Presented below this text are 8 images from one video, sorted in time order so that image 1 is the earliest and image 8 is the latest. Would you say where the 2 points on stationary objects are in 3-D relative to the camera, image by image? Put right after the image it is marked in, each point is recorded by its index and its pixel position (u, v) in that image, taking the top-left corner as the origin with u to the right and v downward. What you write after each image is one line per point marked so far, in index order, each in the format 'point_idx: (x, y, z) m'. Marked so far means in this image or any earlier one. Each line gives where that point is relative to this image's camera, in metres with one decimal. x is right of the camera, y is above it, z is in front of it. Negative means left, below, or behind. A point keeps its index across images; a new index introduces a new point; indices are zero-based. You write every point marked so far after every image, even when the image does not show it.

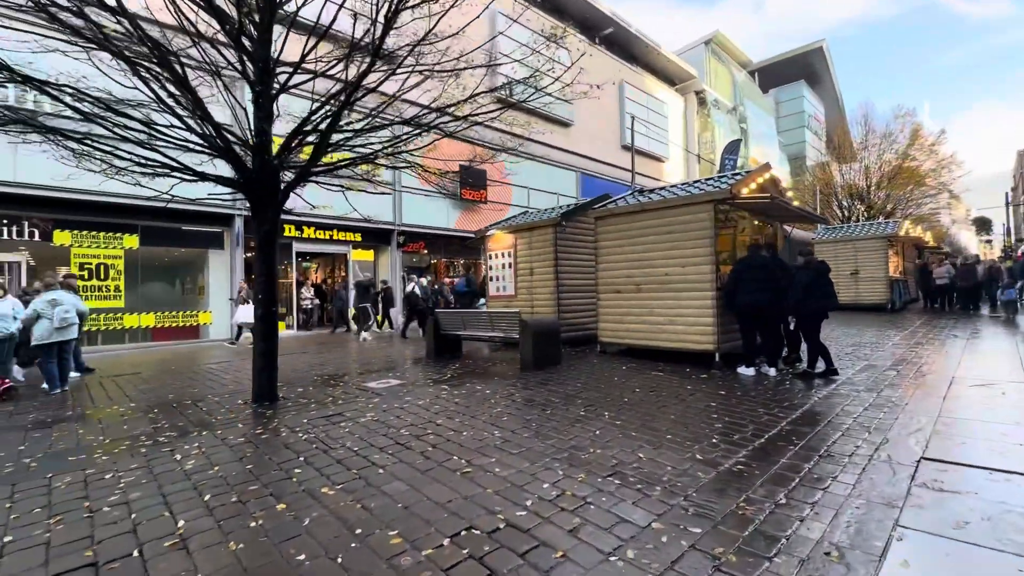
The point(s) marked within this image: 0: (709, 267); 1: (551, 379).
0: (+2.9, +0.3, +7.0) m
1: (+0.5, -1.3, +6.4) m
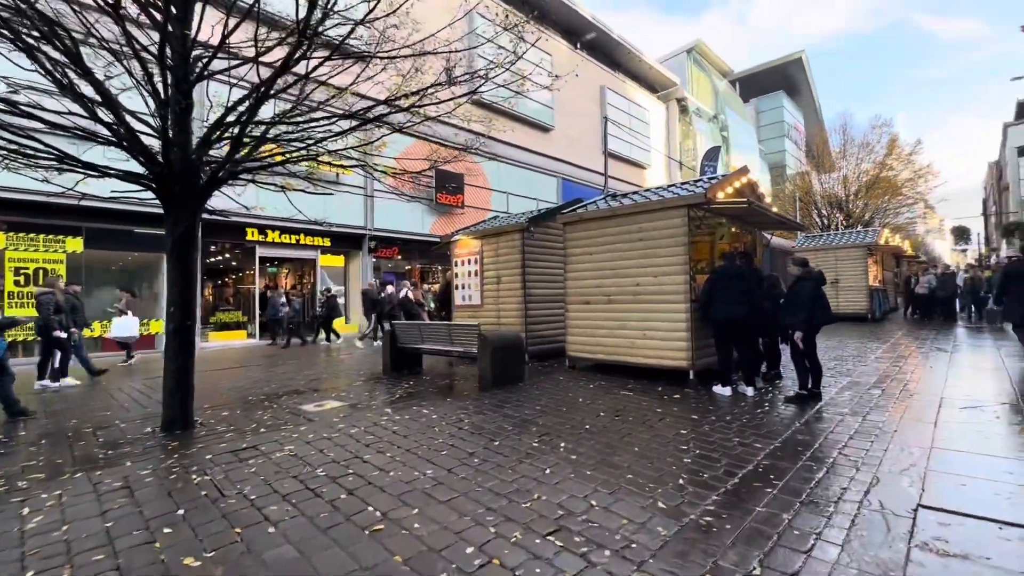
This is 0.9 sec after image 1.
0: (+2.3, +0.2, +6.5) m
1: (0.0, -1.4, +5.8) m
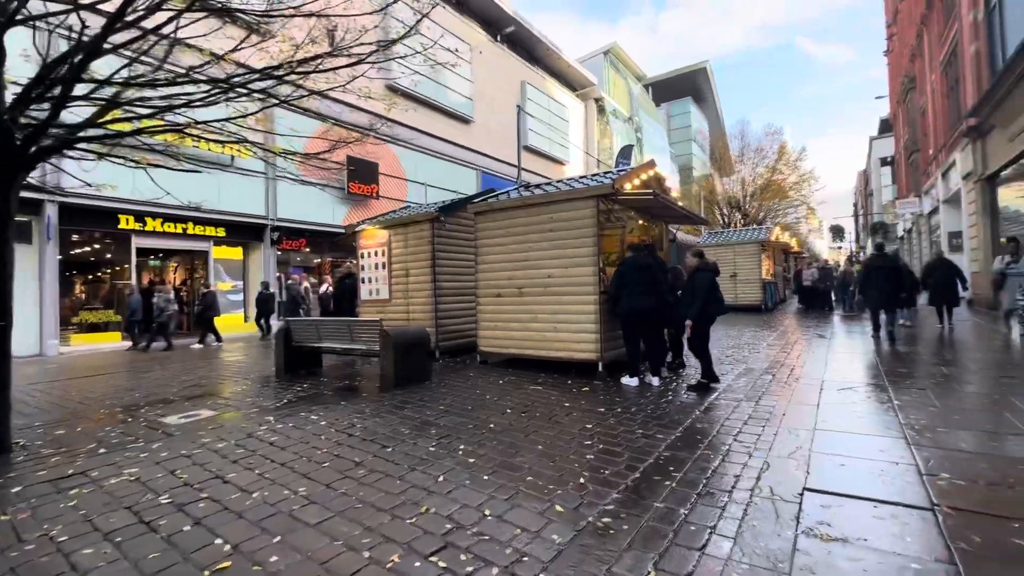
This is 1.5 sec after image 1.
0: (+1.1, +0.3, +6.4) m
1: (-1.2, -1.3, +5.4) m
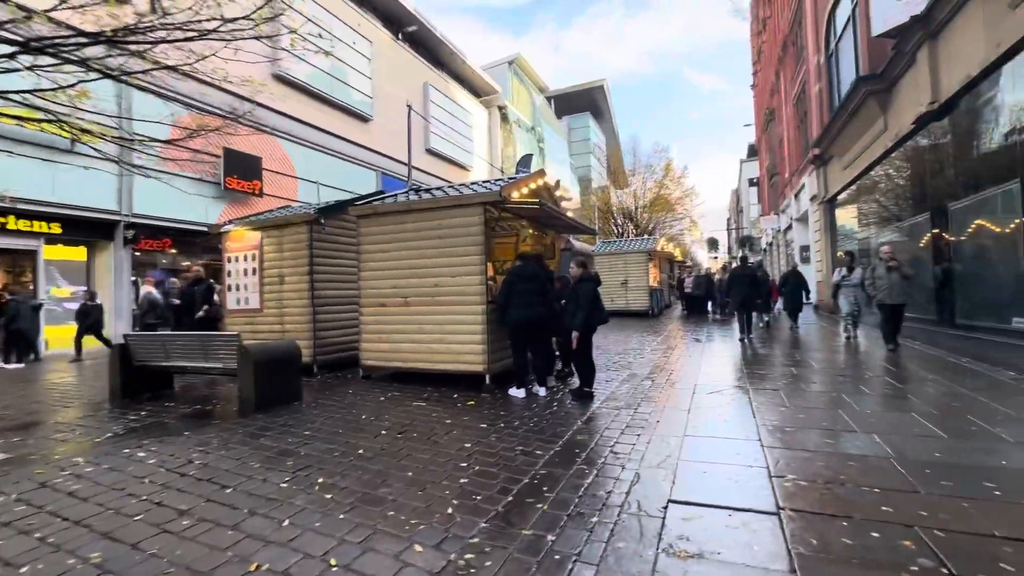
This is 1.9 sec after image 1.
0: (-0.4, +0.1, +6.2) m
1: (-2.4, -1.4, +4.8) m
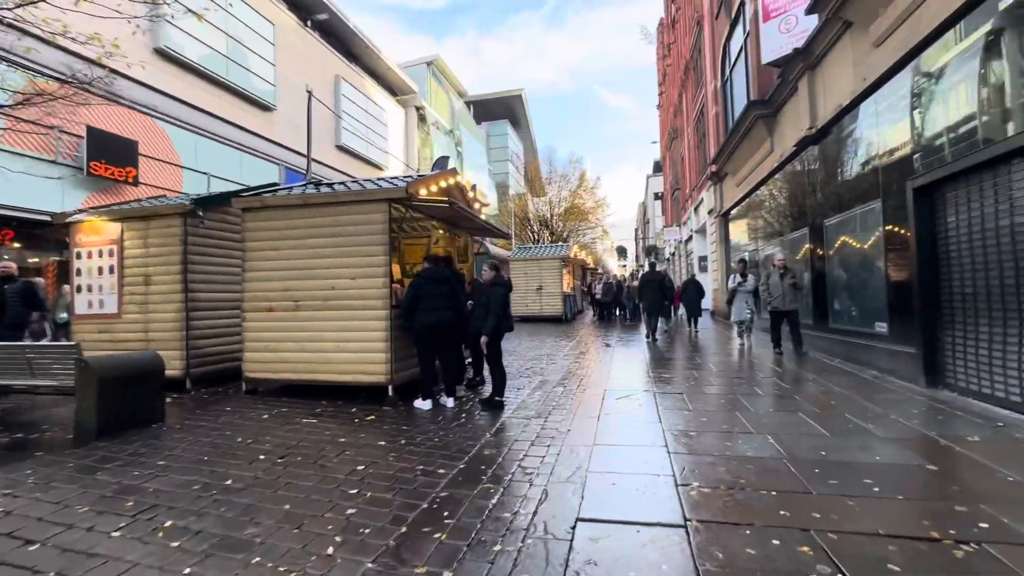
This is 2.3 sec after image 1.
0: (-1.6, +0.1, +5.7) m
1: (-3.3, -1.4, +3.9) m
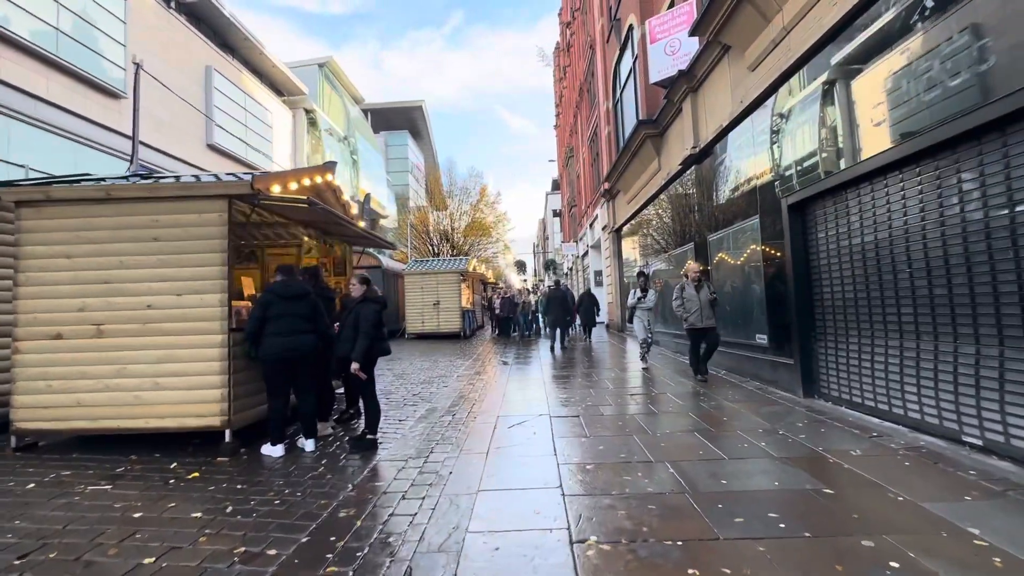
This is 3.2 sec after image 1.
0: (-2.8, -0.1, +4.6) m
1: (-4.2, -1.5, +2.4) m
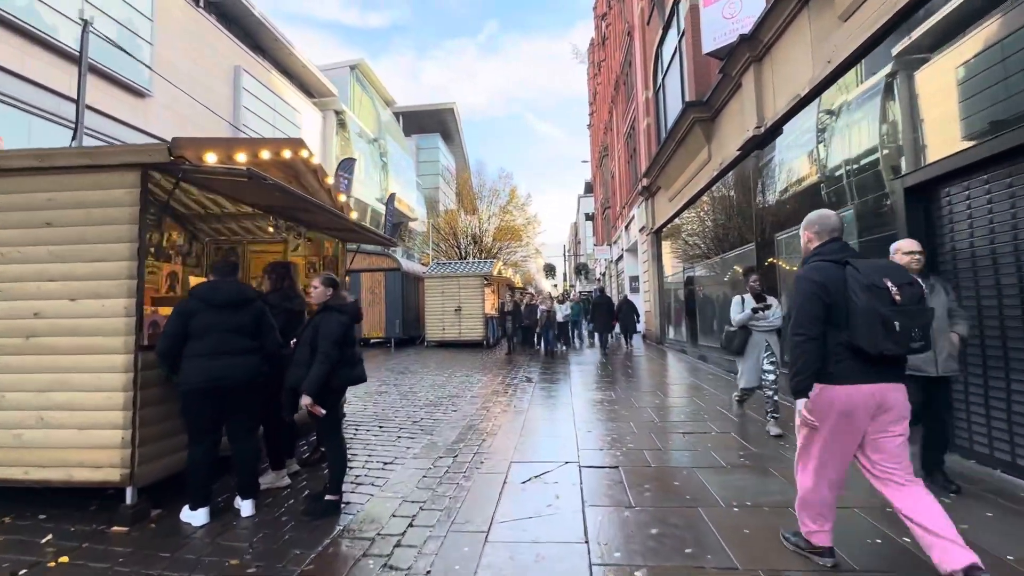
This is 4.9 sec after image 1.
0: (-2.7, -0.1, +3.3) m
1: (-4.2, -1.5, +1.3) m
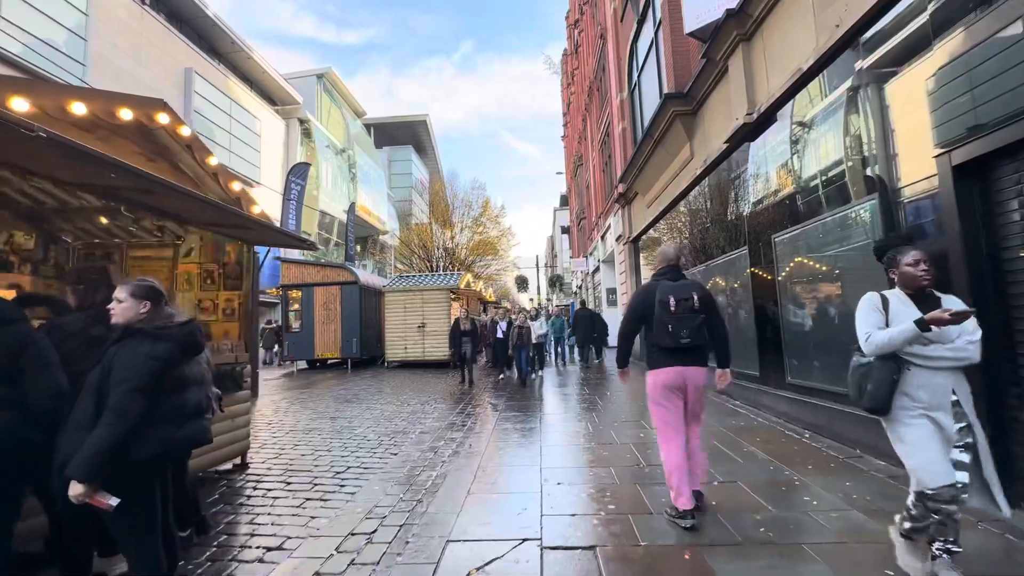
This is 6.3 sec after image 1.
0: (-3.2, -0.2, +2.0) m
1: (-4.5, -1.5, -0.2) m
